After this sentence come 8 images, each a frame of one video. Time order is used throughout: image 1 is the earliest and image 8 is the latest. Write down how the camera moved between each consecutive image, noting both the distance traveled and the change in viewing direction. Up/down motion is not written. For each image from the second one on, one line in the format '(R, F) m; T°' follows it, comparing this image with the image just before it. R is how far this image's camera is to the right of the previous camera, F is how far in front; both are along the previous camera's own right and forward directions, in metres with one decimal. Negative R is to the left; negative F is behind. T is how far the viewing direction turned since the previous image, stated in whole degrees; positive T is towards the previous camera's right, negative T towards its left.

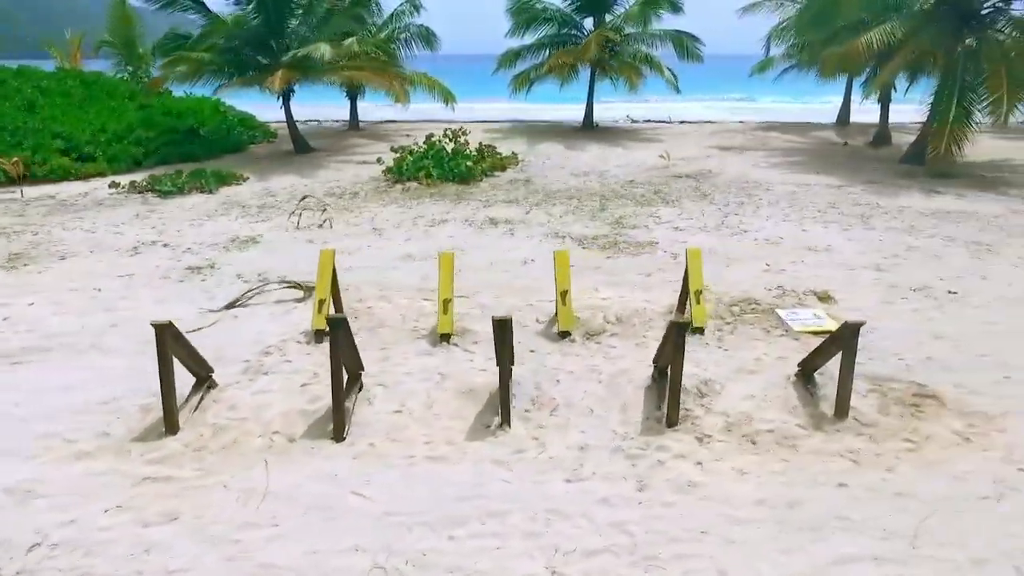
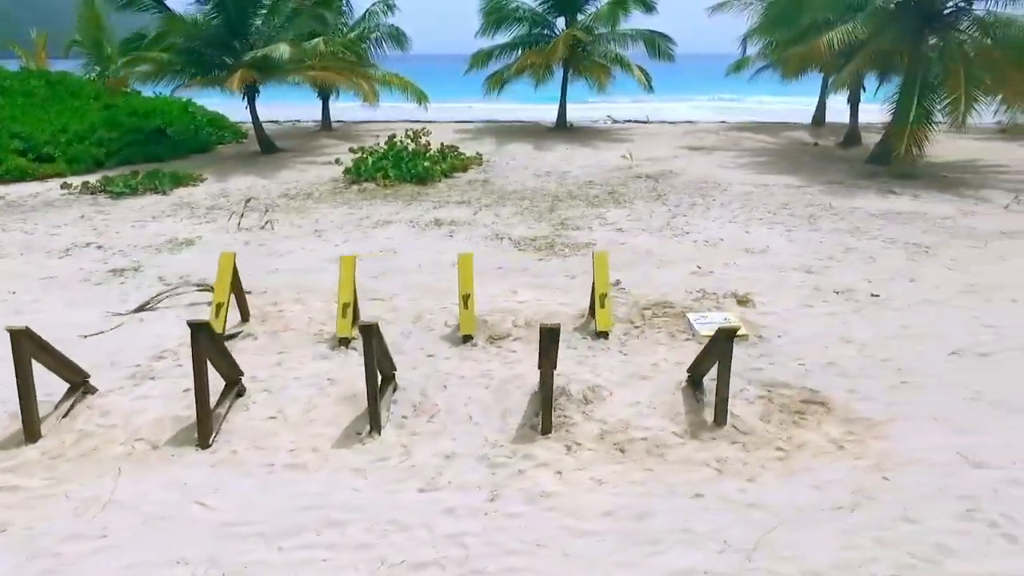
(+0.8, +0.1) m; 0°
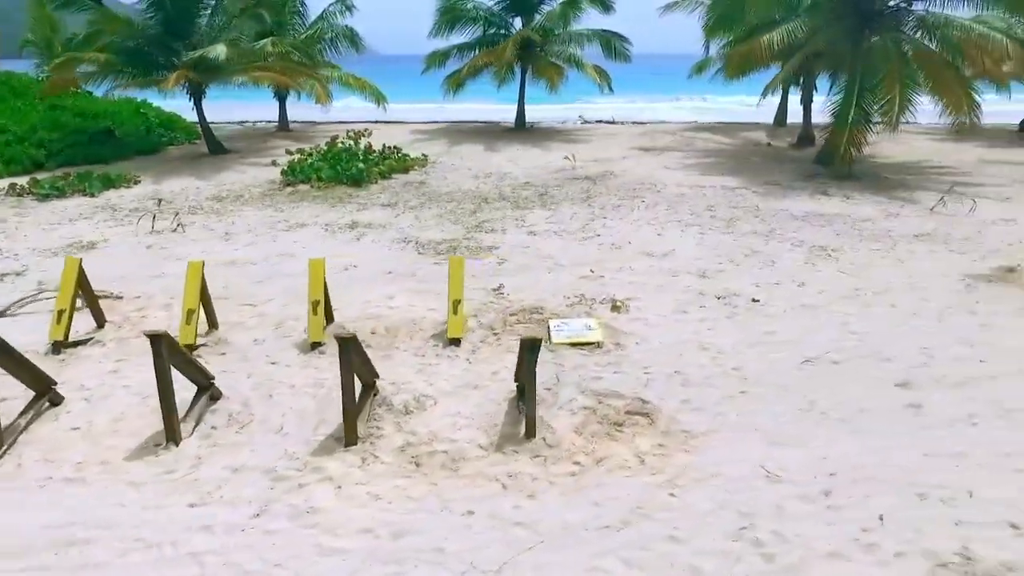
(+1.3, +0.1) m; 0°
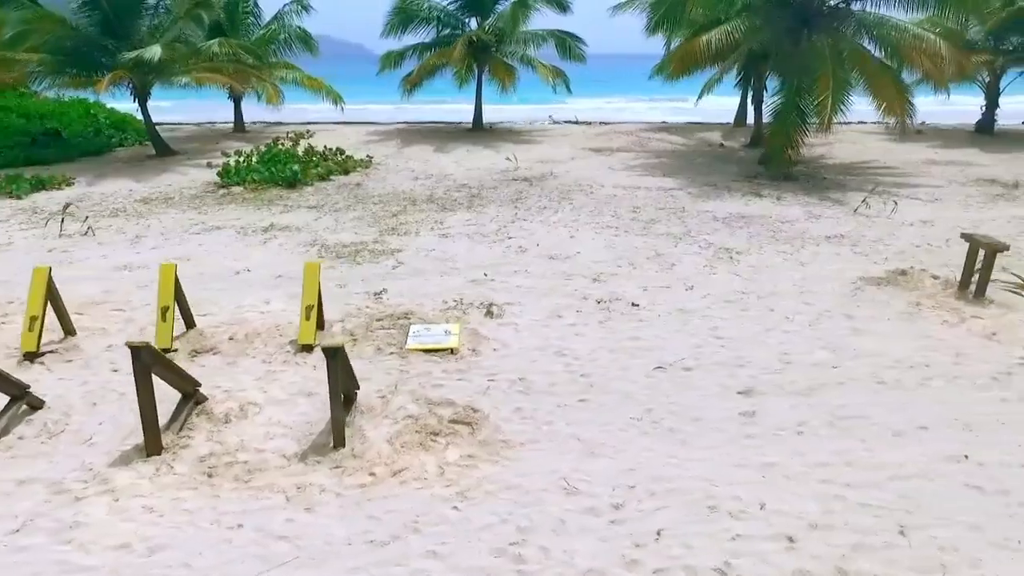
(+1.2, +0.1) m; 0°
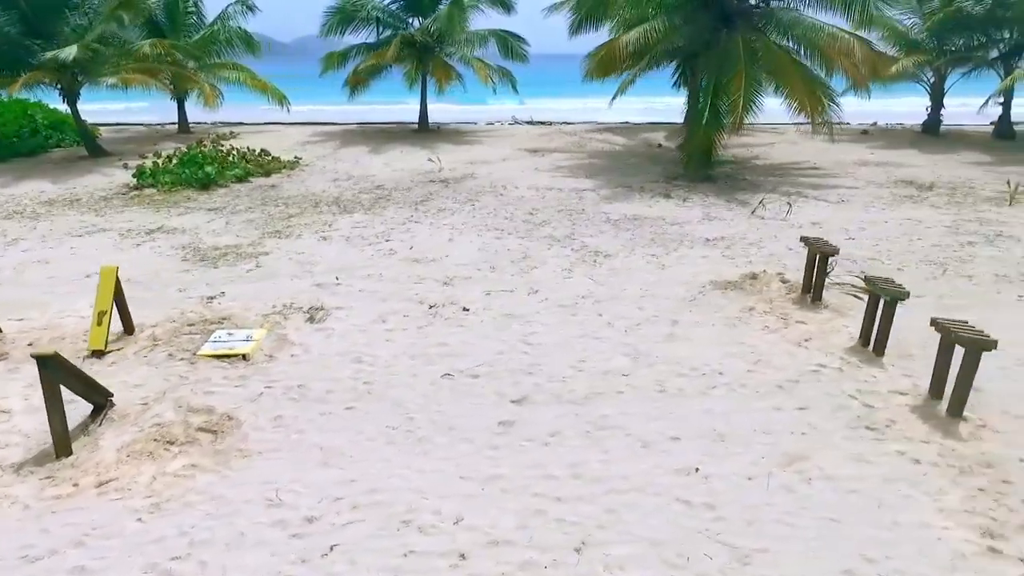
(+1.7, +0.1) m; 0°
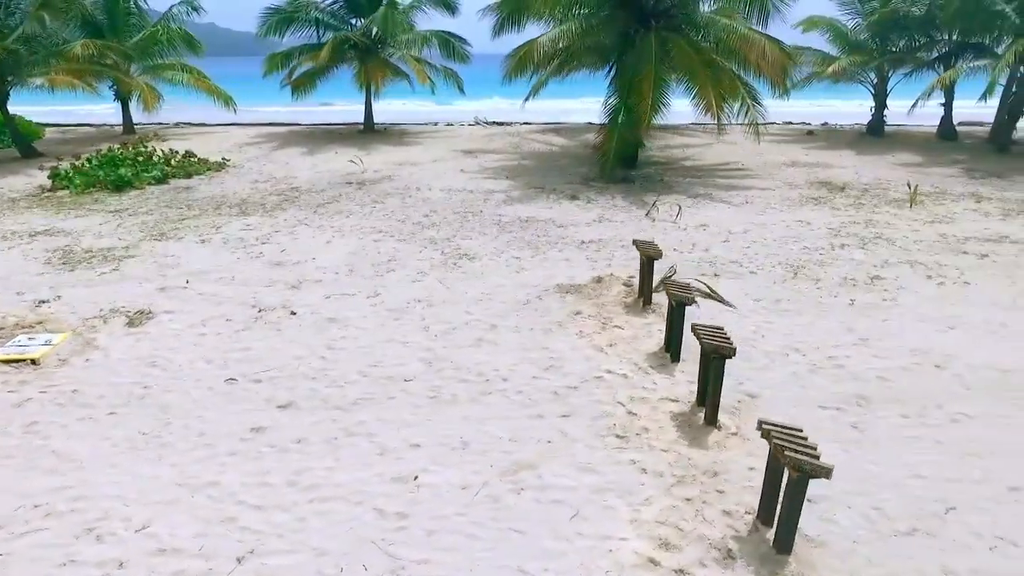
(+1.7, 0.0) m; 0°
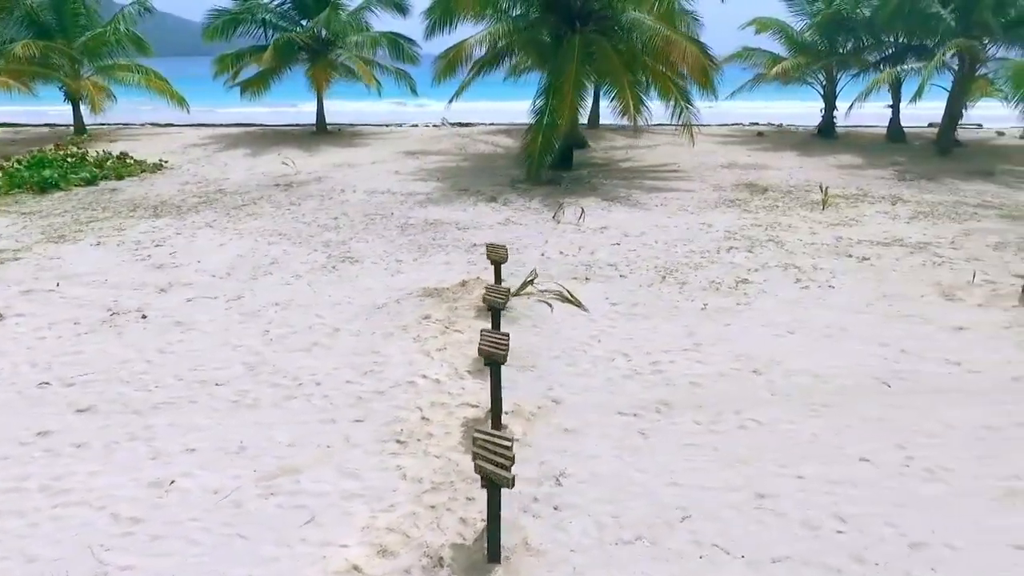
(+1.4, 0.0) m; 0°
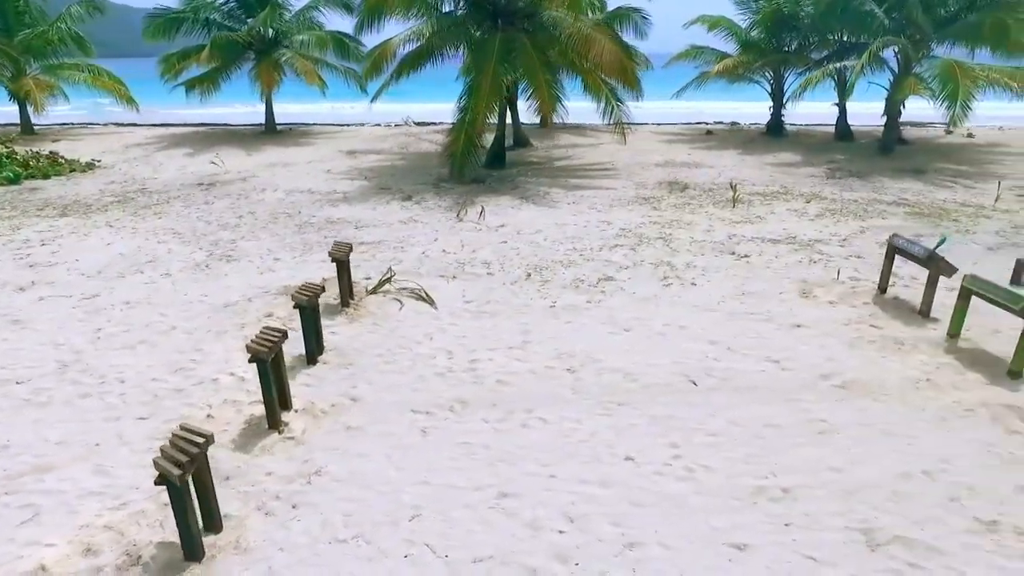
(+1.5, +0.1) m; 0°
